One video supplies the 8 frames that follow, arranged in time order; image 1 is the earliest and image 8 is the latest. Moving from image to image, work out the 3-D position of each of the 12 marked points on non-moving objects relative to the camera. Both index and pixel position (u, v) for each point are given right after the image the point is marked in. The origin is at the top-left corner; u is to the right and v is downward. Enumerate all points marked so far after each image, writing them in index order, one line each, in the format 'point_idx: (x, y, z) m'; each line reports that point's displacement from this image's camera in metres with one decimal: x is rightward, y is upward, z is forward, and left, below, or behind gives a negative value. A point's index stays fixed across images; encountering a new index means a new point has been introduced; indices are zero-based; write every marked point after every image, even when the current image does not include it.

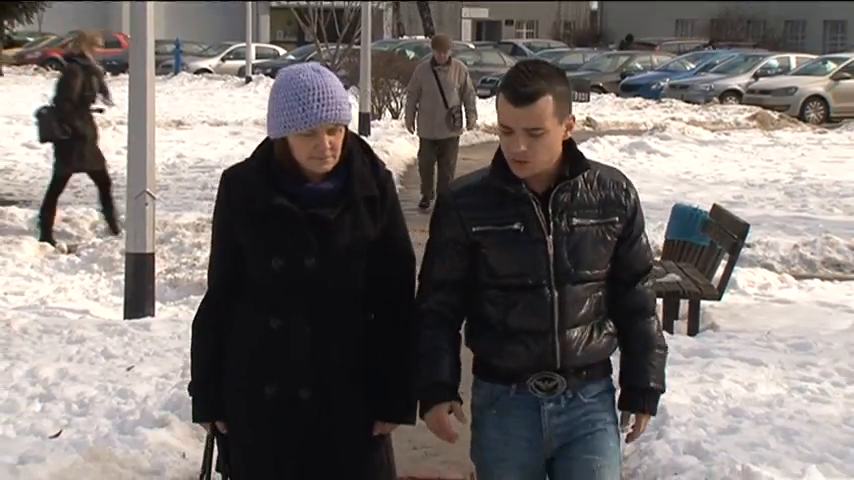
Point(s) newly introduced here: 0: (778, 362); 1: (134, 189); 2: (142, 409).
0: (+1.1, -0.4, +5.3) m
1: (-1.0, +0.2, +6.4) m
2: (-0.8, -0.5, +4.7) m
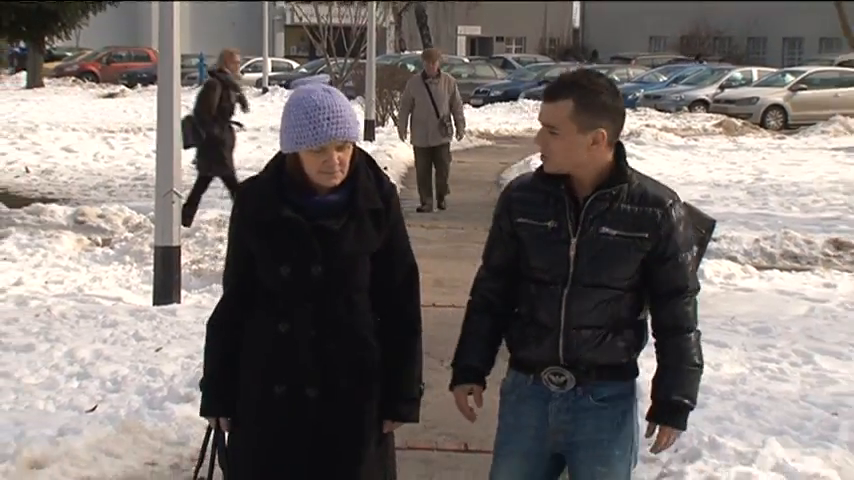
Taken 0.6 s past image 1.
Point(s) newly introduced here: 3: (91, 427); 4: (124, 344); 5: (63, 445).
0: (+1.1, -0.3, +5.8) m
1: (-1.0, +0.2, +6.9) m
2: (-0.8, -0.4, +5.2) m
3: (-1.0, -0.5, +4.9) m
4: (-1.0, -0.3, +5.8) m
5: (-1.0, -0.6, +4.8) m
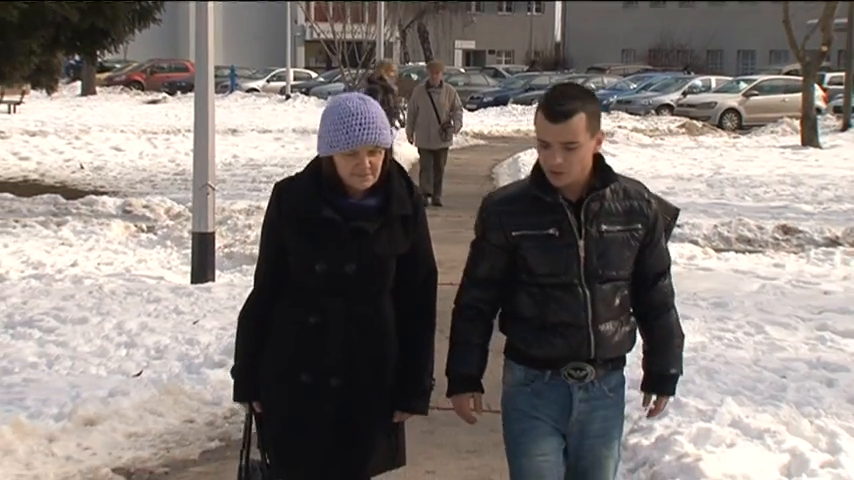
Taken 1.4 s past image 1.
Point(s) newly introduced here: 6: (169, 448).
0: (+1.1, -0.3, +6.5) m
1: (-1.0, +0.3, +7.6) m
2: (-0.8, -0.4, +5.9) m
3: (-1.0, -0.5, +5.6) m
4: (-1.0, -0.3, +6.5) m
5: (-1.0, -0.5, +5.5) m
6: (-0.8, -0.7, +5.3) m
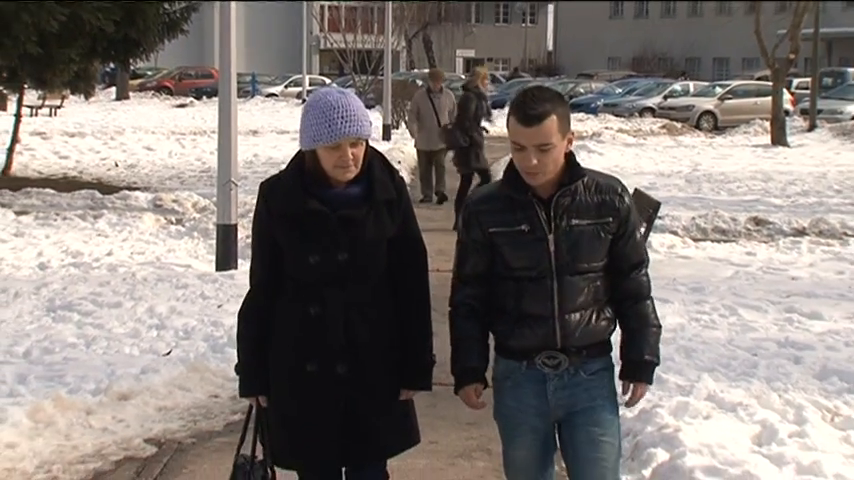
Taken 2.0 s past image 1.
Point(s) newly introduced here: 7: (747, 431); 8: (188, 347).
0: (+1.1, -0.2, +7.0) m
1: (-1.0, +0.3, +8.1) m
2: (-0.8, -0.4, +6.5) m
3: (-1.0, -0.5, +6.2) m
4: (-1.0, -0.3, +7.0) m
5: (-1.0, -0.5, +6.0) m
6: (-0.8, -0.6, +5.8) m
7: (+1.1, -0.6, +5.6) m
8: (-0.9, -0.4, +6.4) m
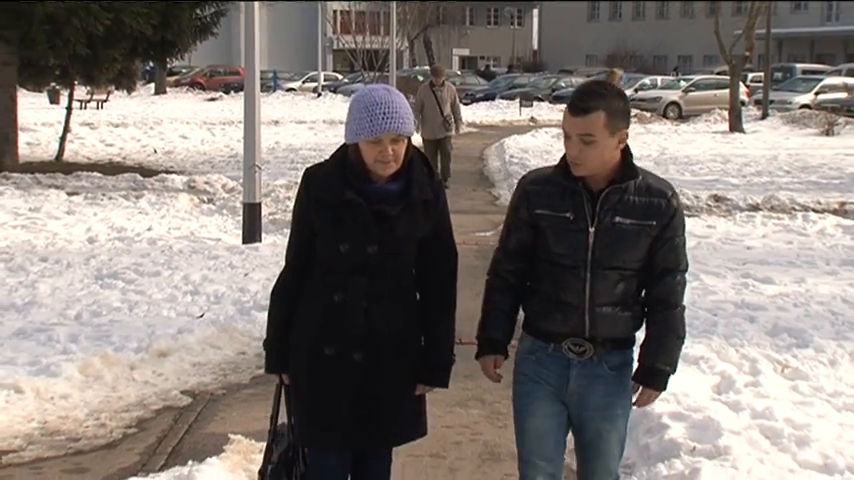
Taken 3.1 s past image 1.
0: (+1.1, -0.1, +7.8) m
1: (-1.0, +0.4, +9.0) m
2: (-0.8, -0.3, +7.3) m
3: (-1.0, -0.4, +7.0) m
4: (-1.0, -0.1, +7.9) m
5: (-1.0, -0.4, +6.9) m
6: (-0.8, -0.5, +6.7) m
7: (+1.1, -0.5, +6.5) m
8: (-0.9, -0.3, +7.2) m
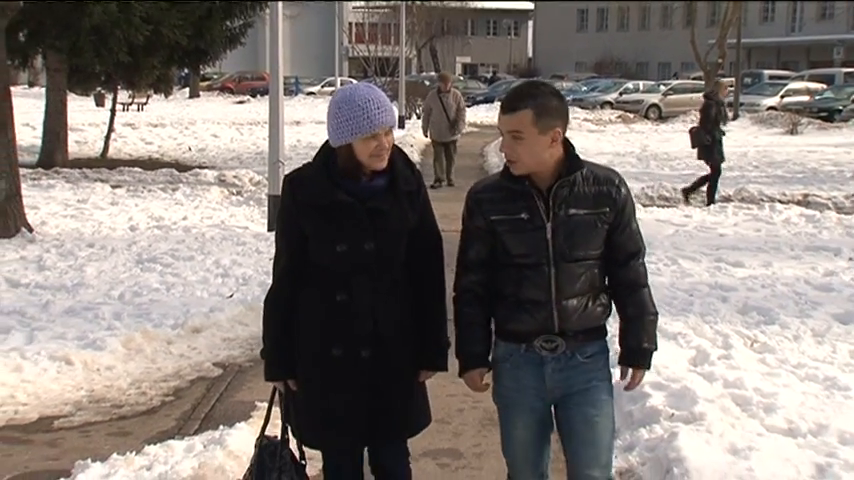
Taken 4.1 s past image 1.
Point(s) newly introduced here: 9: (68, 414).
0: (+1.1, -0.1, +8.6) m
1: (-0.9, +0.5, +9.7) m
2: (-0.7, -0.2, +8.1) m
3: (-0.9, -0.3, +7.8) m
4: (-0.9, -0.1, +8.6) m
5: (-1.0, -0.4, +7.7) m
6: (-0.8, -0.5, +7.4) m
7: (+1.1, -0.5, +7.2) m
8: (-0.9, -0.3, +8.0) m
9: (-1.4, -0.7, +6.6) m
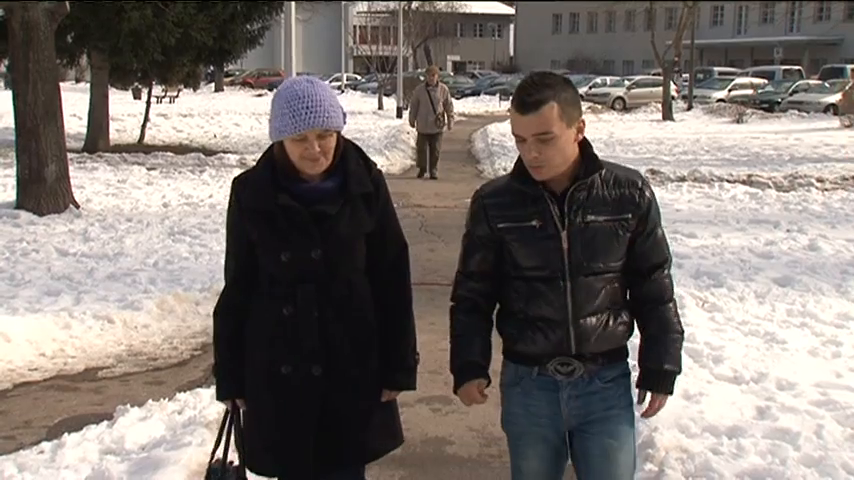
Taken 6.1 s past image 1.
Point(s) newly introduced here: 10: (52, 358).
0: (+1.1, 0.0, +9.7) m
1: (-0.9, +0.6, +10.9) m
2: (-0.8, -0.1, +9.2) m
3: (-0.9, -0.2, +8.9) m
4: (-1.0, 0.0, +9.8) m
5: (-1.0, -0.2, +8.8) m
6: (-0.8, -0.4, +8.6) m
7: (+1.1, -0.4, +8.4) m
8: (-0.9, -0.1, +9.1) m
9: (-1.4, -0.6, +7.7) m
10: (-1.7, -0.5, +7.6) m
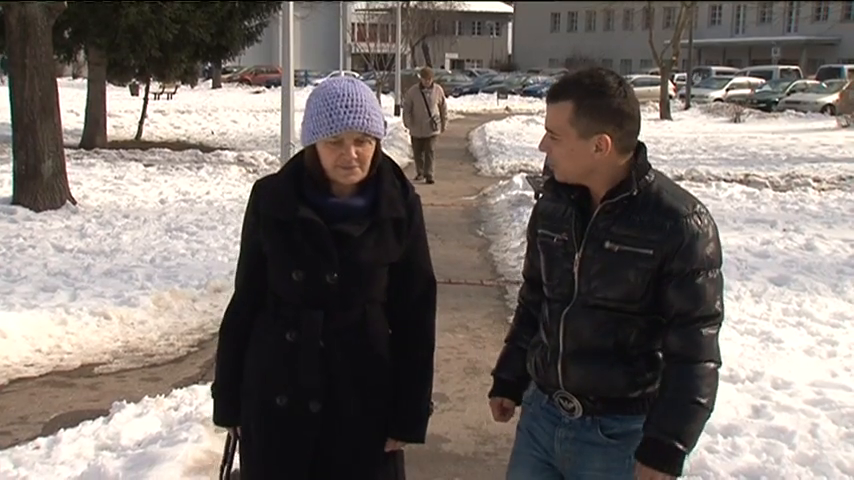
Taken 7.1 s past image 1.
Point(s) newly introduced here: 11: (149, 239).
0: (+1.1, +0.1, +9.7) m
1: (-1.0, +0.6, +10.9) m
2: (-0.8, -0.1, +9.2) m
3: (-1.0, -0.2, +8.9) m
4: (-1.0, 0.0, +9.8) m
5: (-1.0, -0.2, +8.8) m
6: (-0.8, -0.3, +8.6) m
7: (+1.1, -0.4, +8.4) m
8: (-0.9, -0.1, +9.1) m
9: (-1.4, -0.5, +7.7) m
10: (-1.7, -0.5, +7.6) m
11: (-1.6, 0.0, +9.8) m
